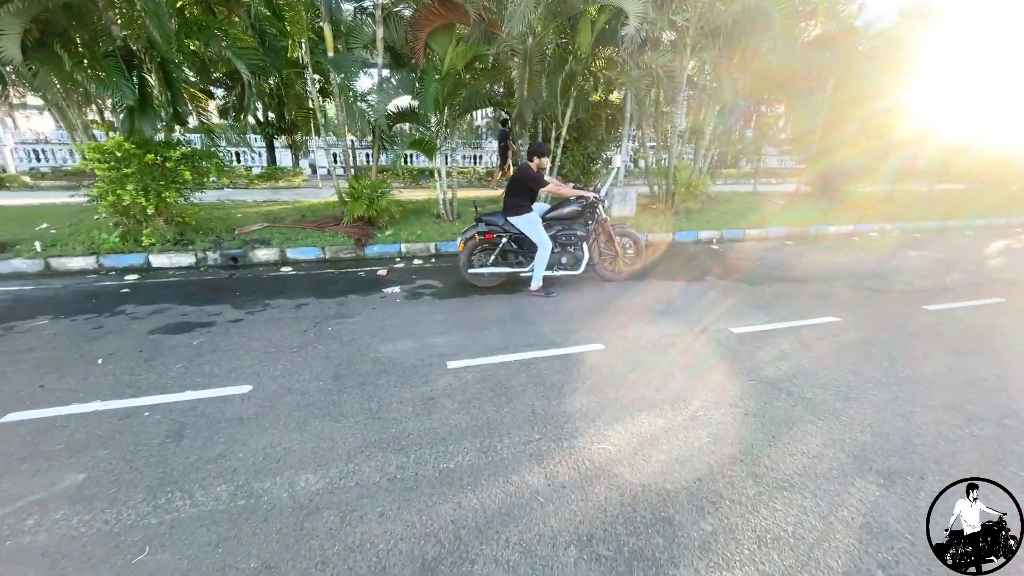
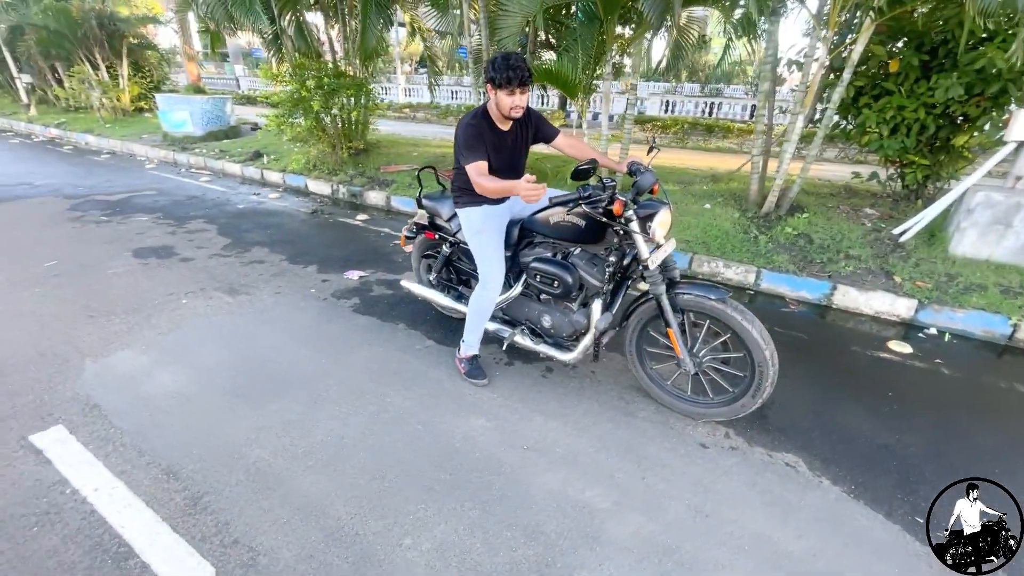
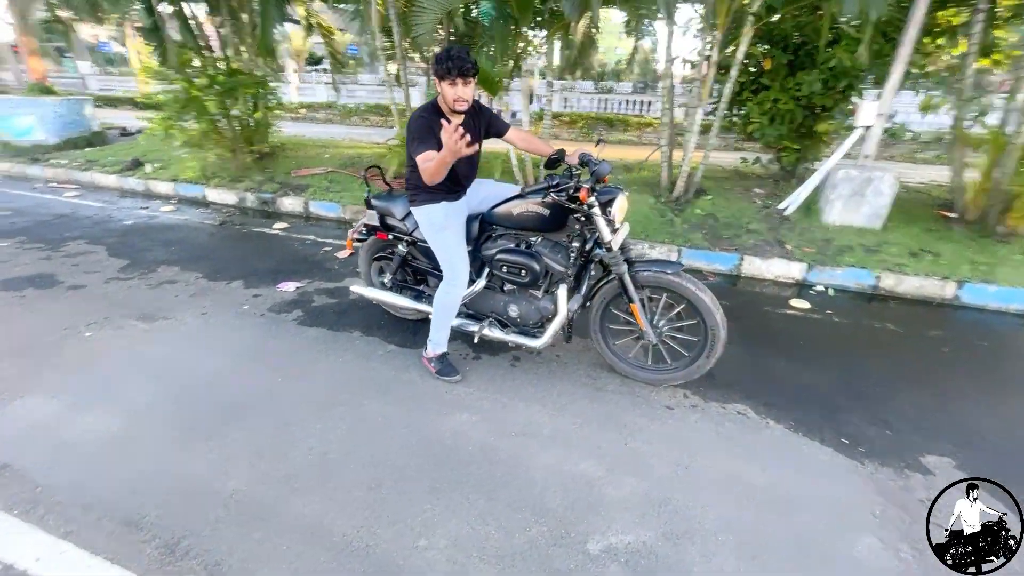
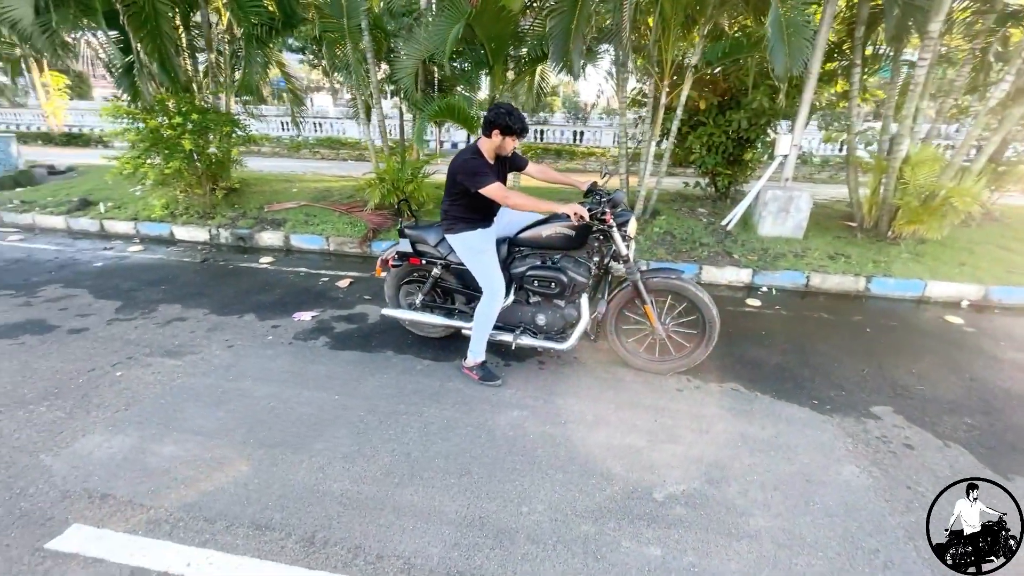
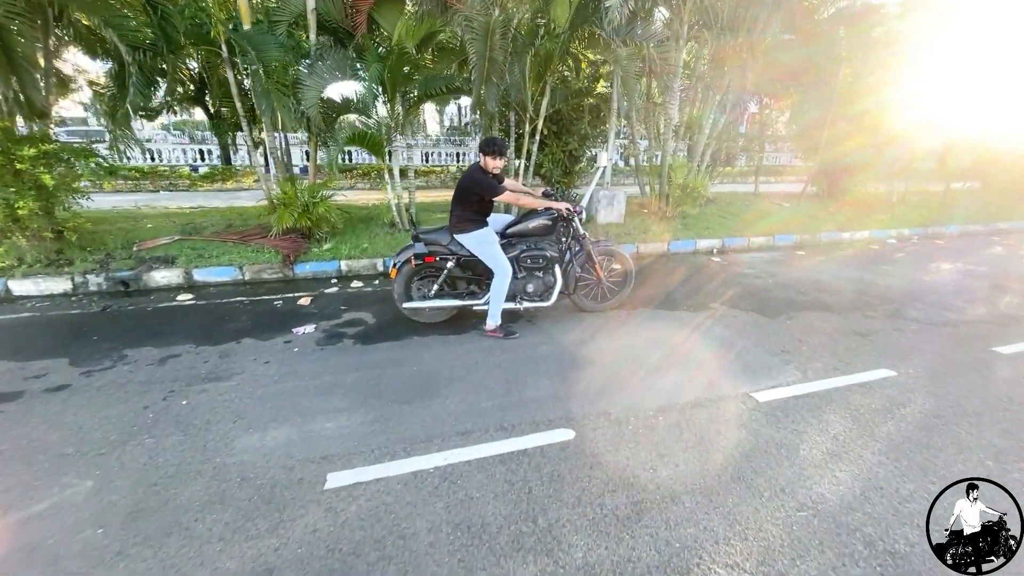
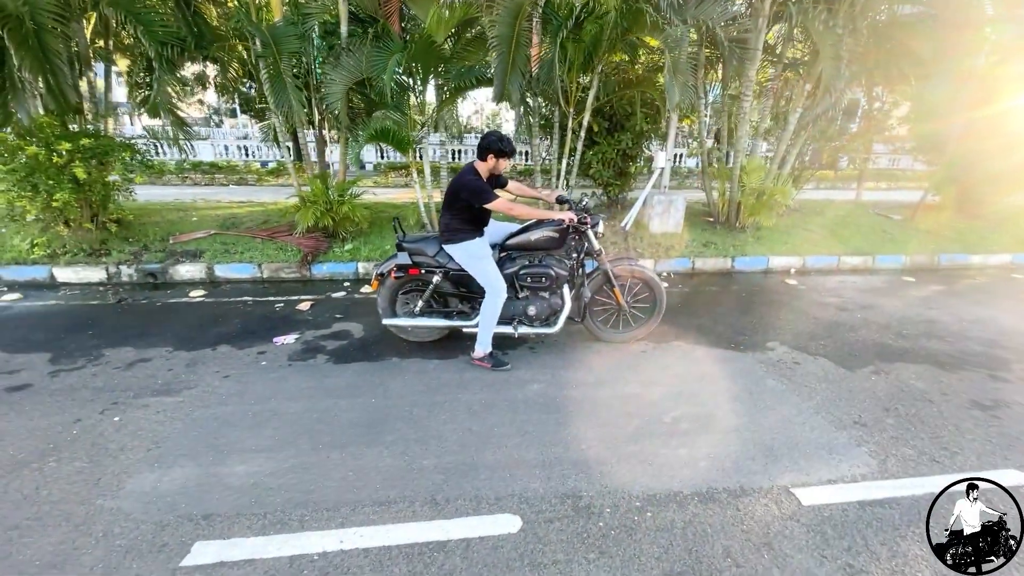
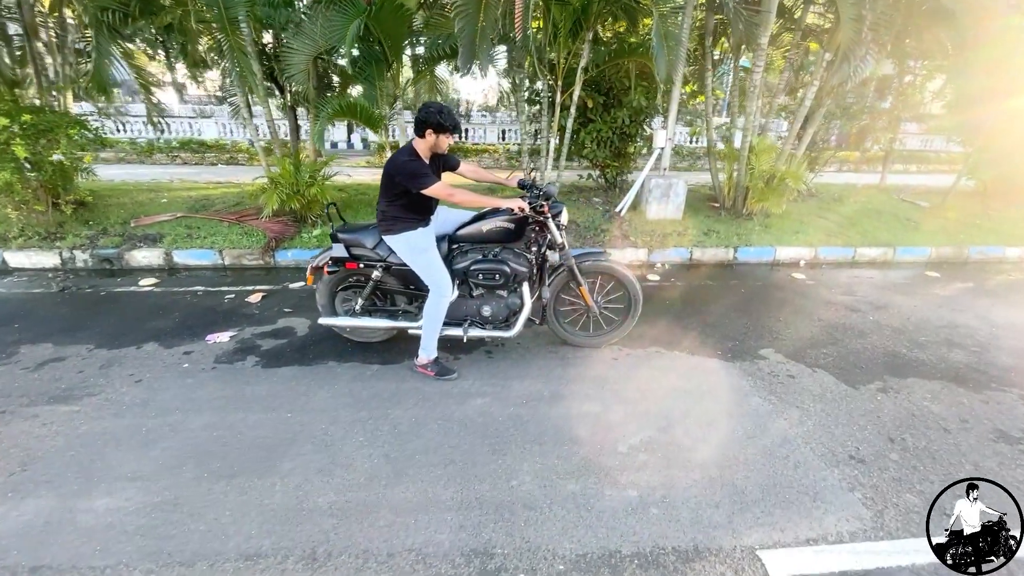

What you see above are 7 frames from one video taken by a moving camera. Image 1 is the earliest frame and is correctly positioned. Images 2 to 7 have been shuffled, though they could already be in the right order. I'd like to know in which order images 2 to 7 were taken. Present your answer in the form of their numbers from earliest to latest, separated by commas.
5, 6, 7, 4, 3, 2
